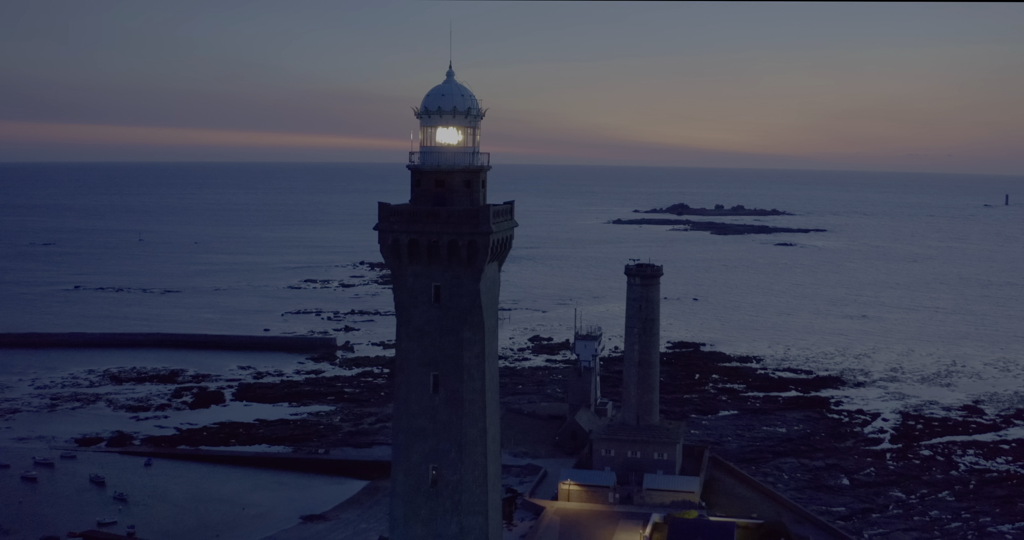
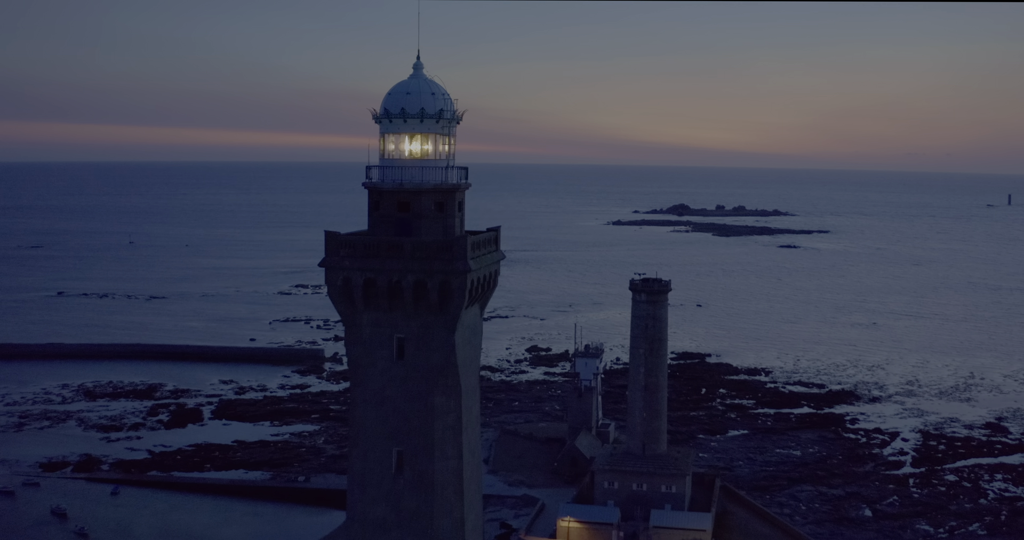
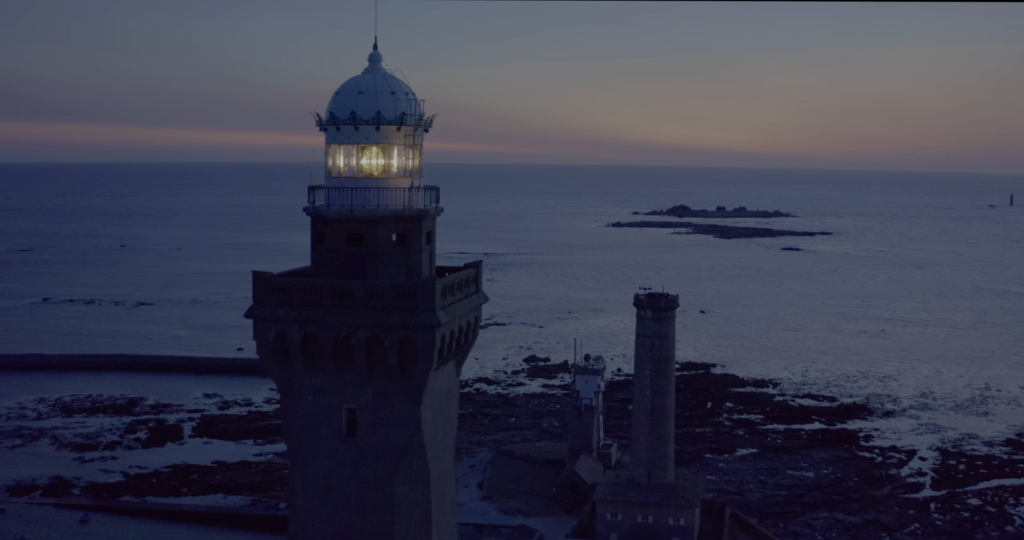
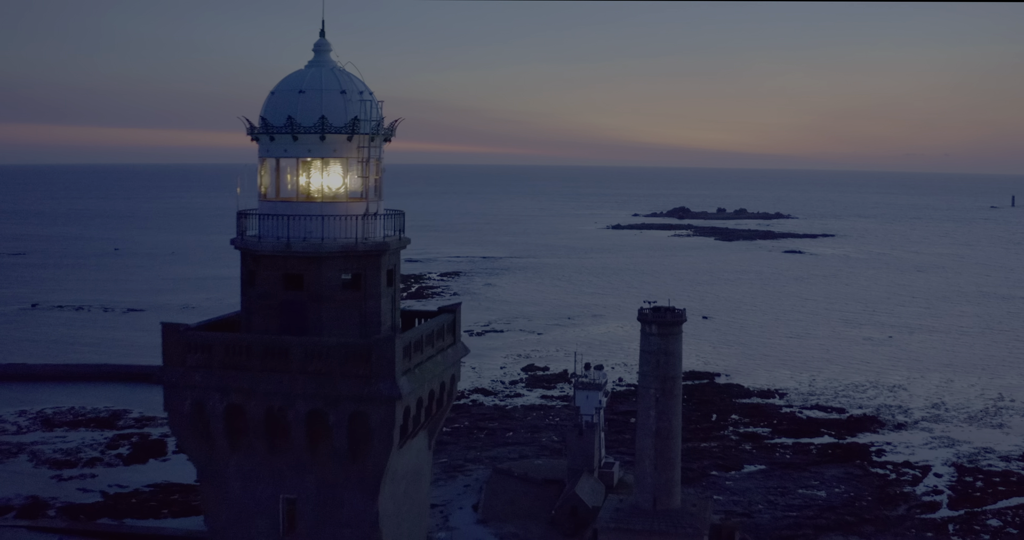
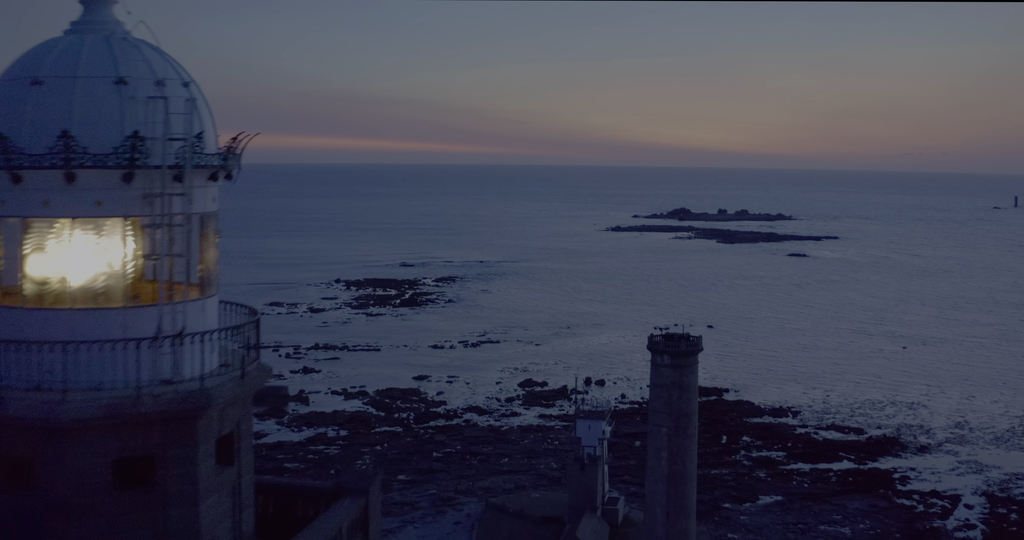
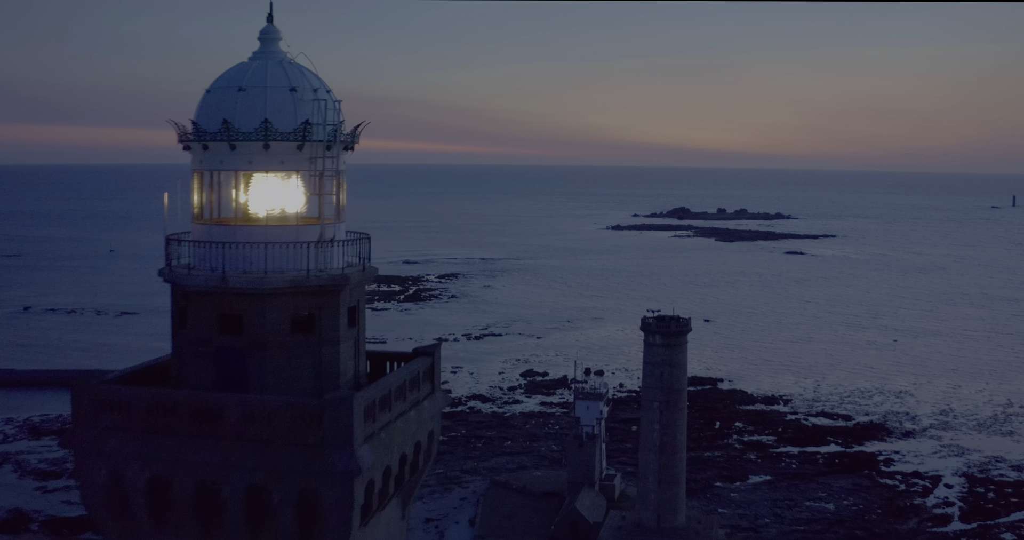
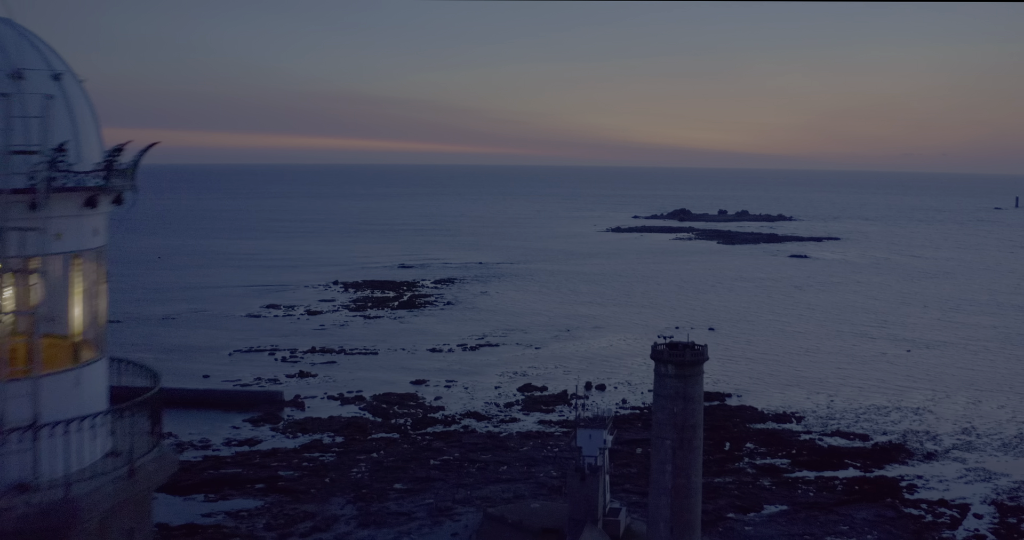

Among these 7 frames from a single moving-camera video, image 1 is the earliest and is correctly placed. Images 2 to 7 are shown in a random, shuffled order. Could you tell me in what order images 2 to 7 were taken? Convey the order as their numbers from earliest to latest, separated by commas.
2, 3, 4, 6, 5, 7
